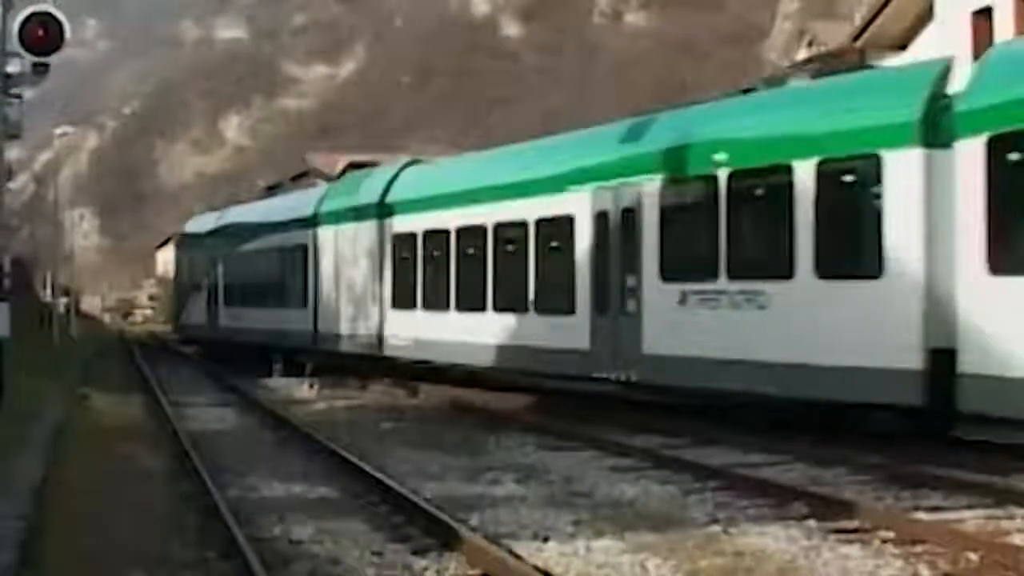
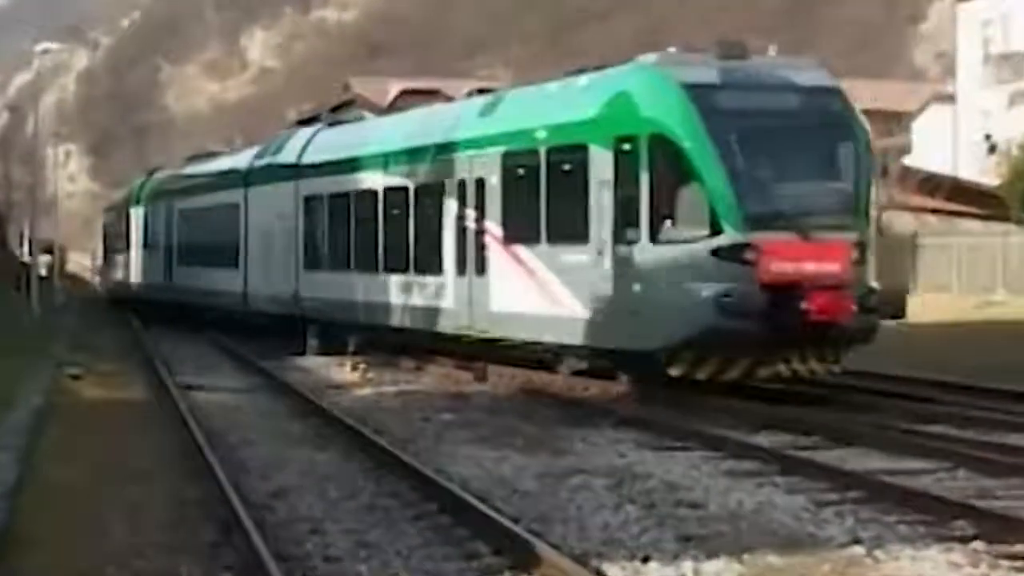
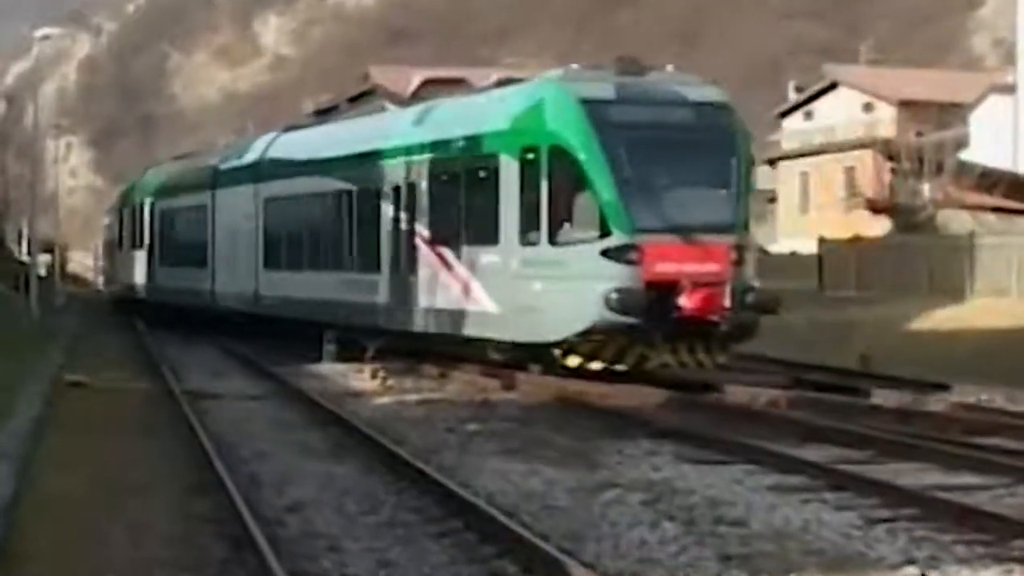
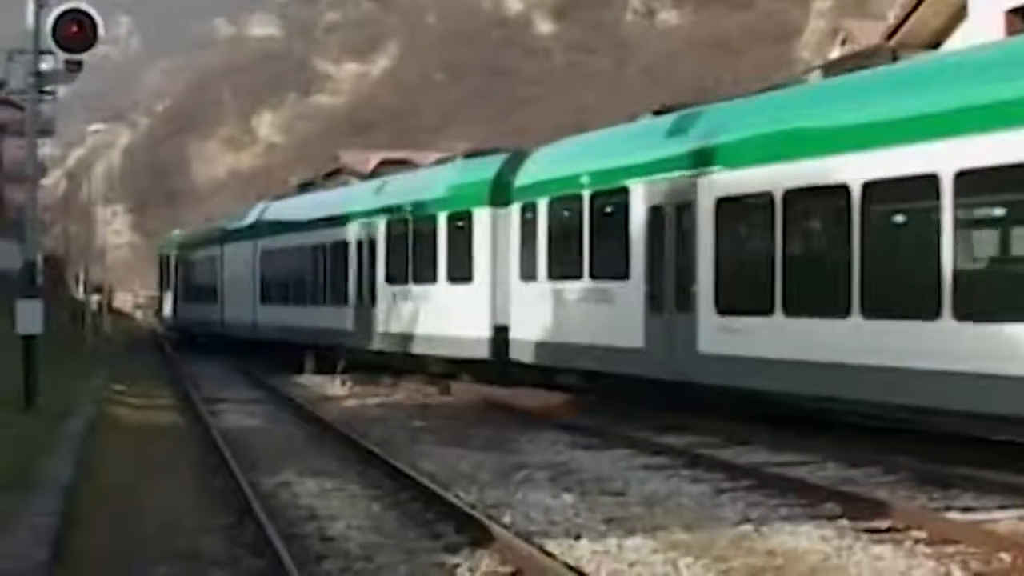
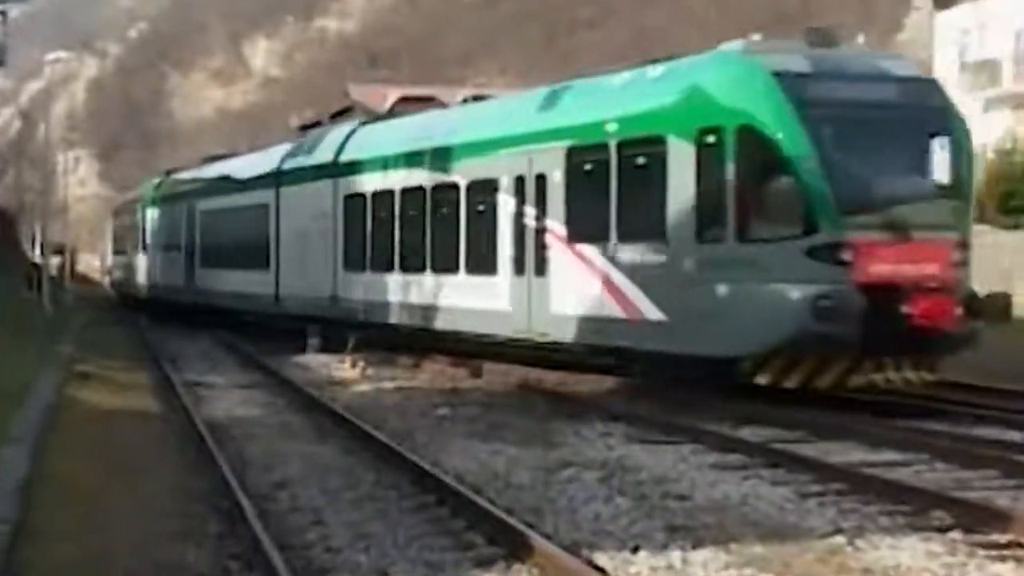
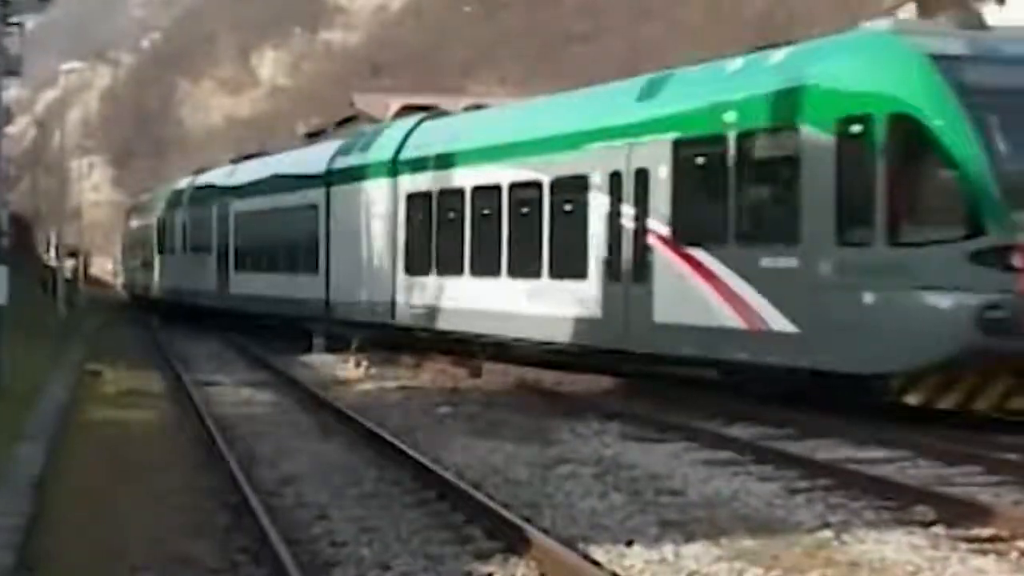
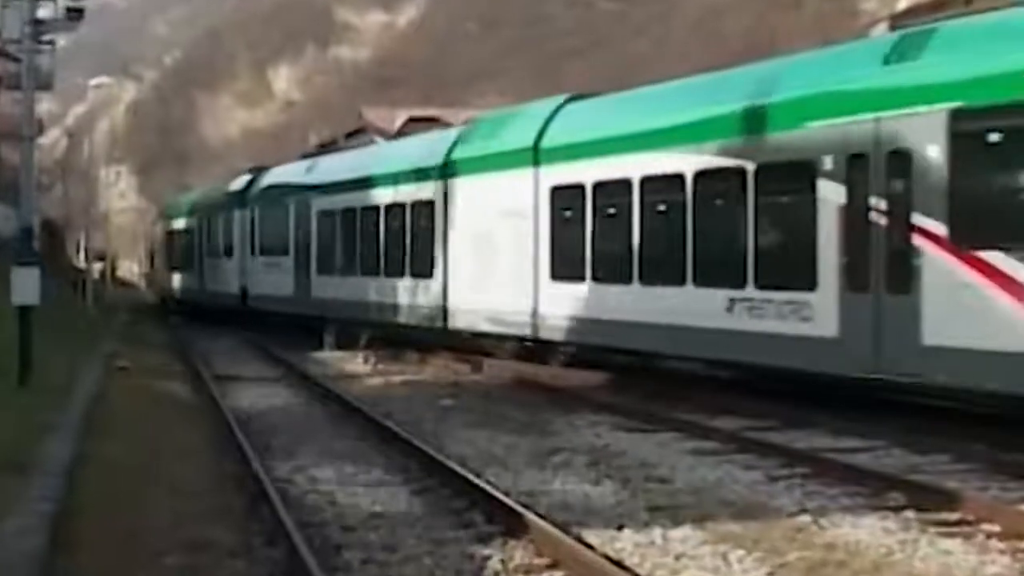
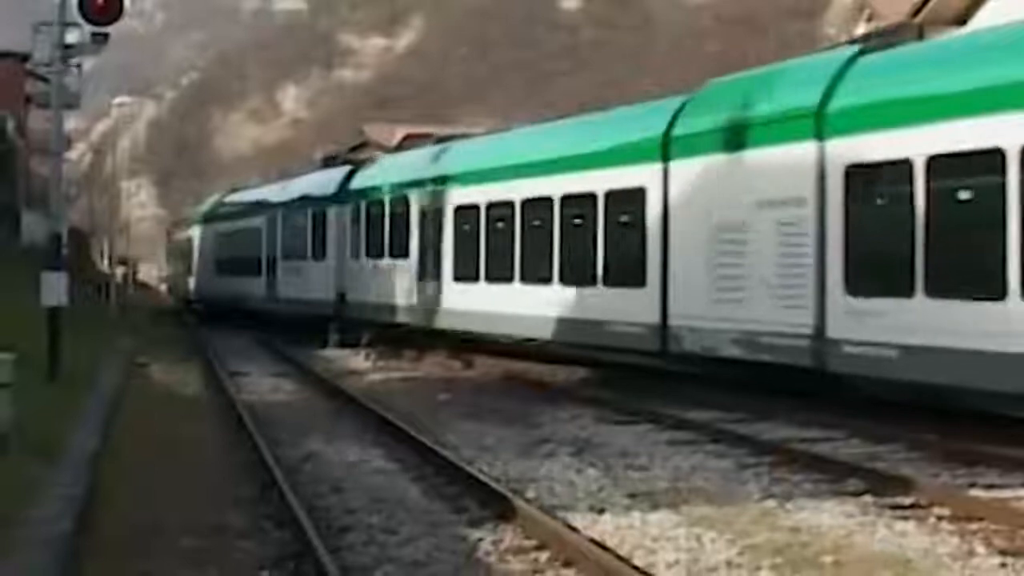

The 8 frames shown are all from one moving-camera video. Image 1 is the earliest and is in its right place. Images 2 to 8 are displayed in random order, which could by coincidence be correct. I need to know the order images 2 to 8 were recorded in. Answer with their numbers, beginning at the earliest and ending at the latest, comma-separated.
4, 8, 7, 6, 5, 2, 3
